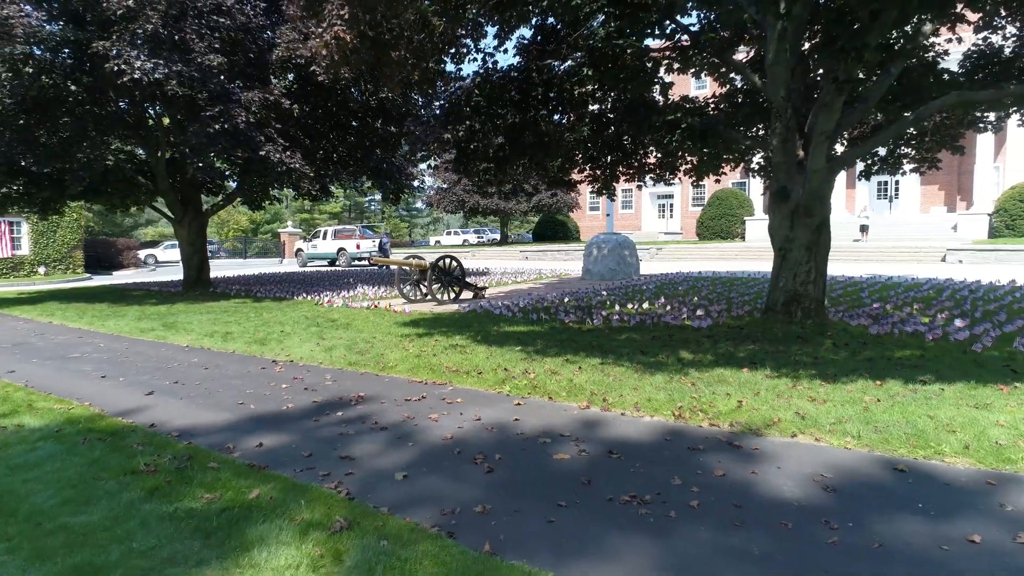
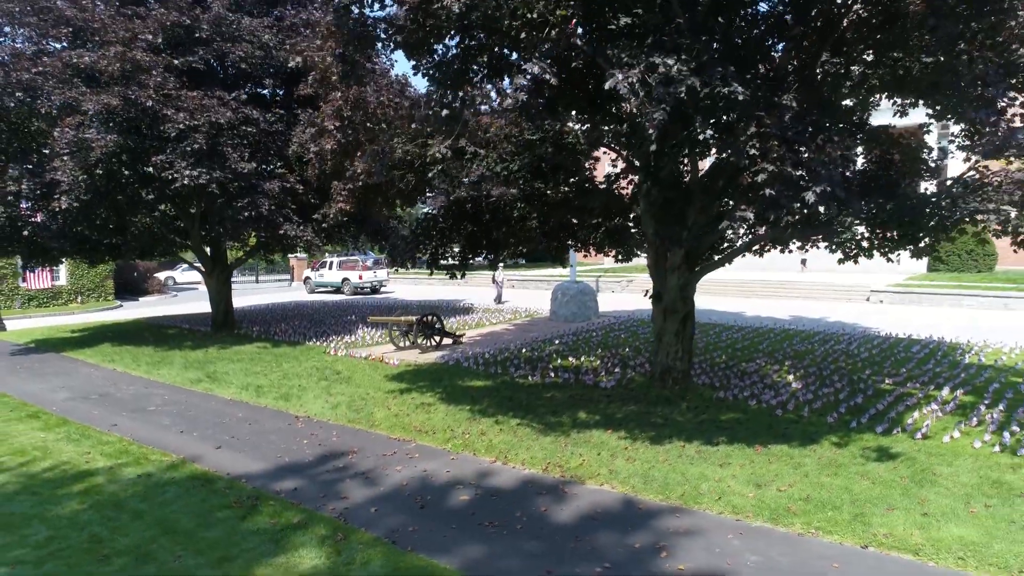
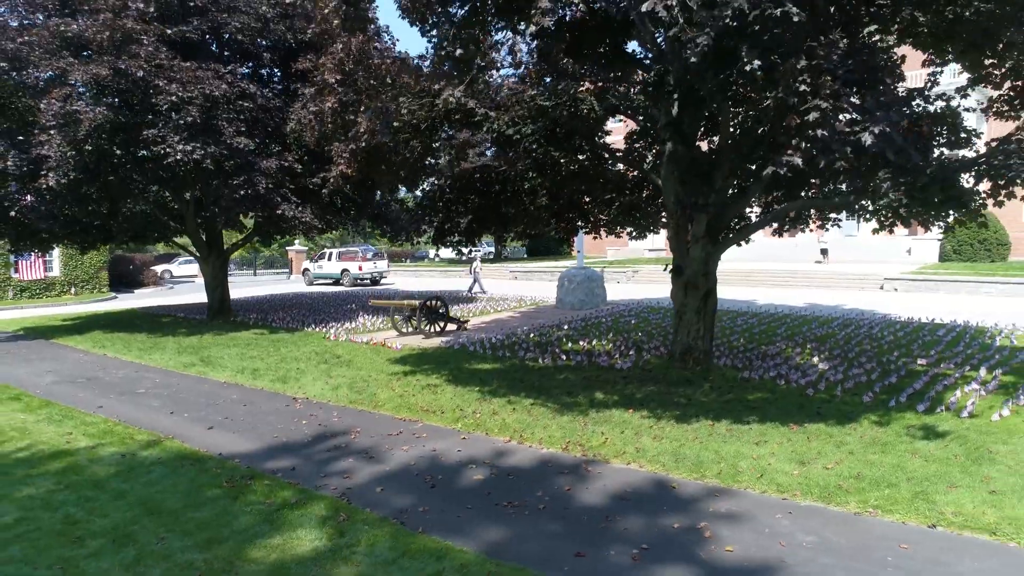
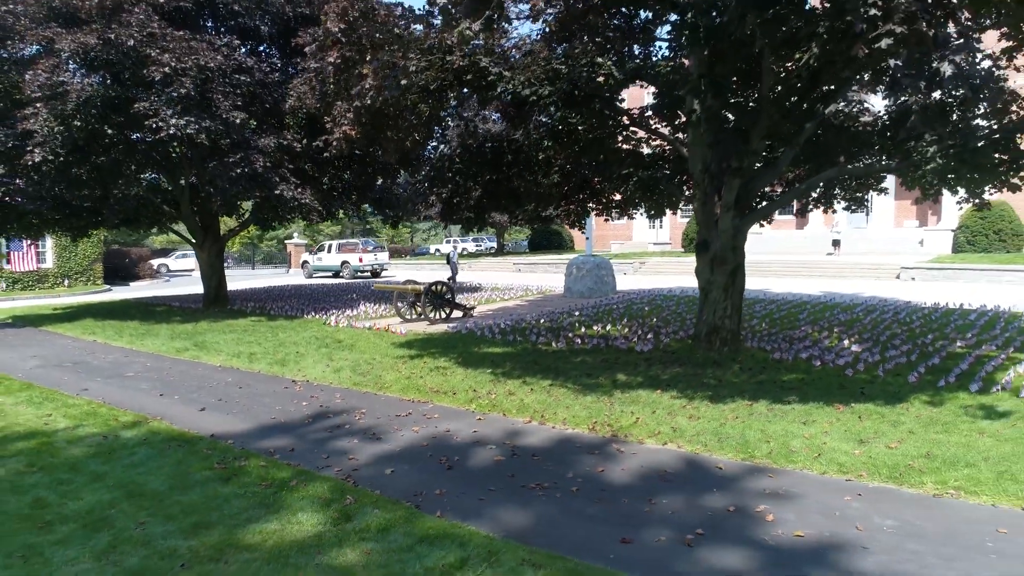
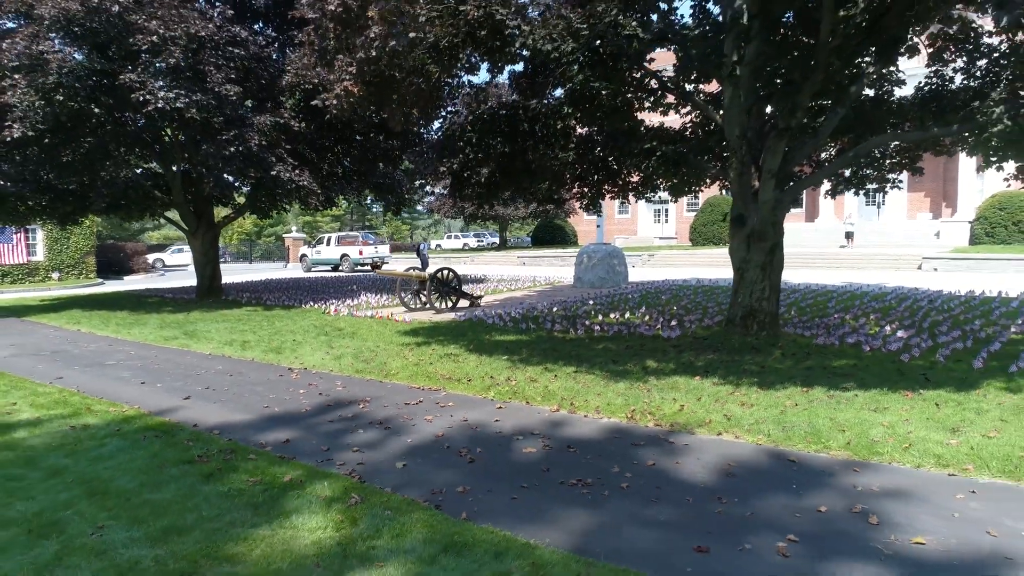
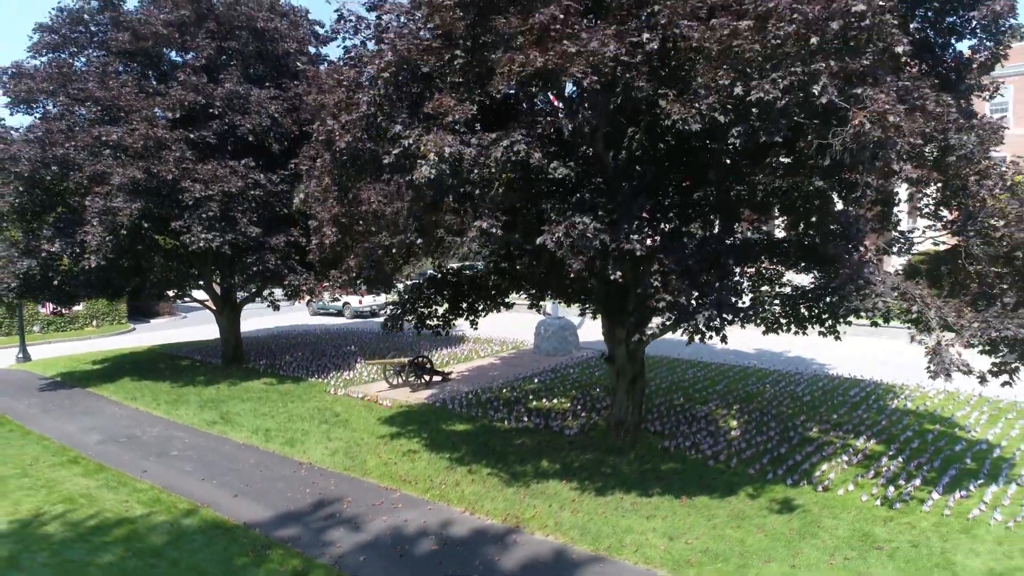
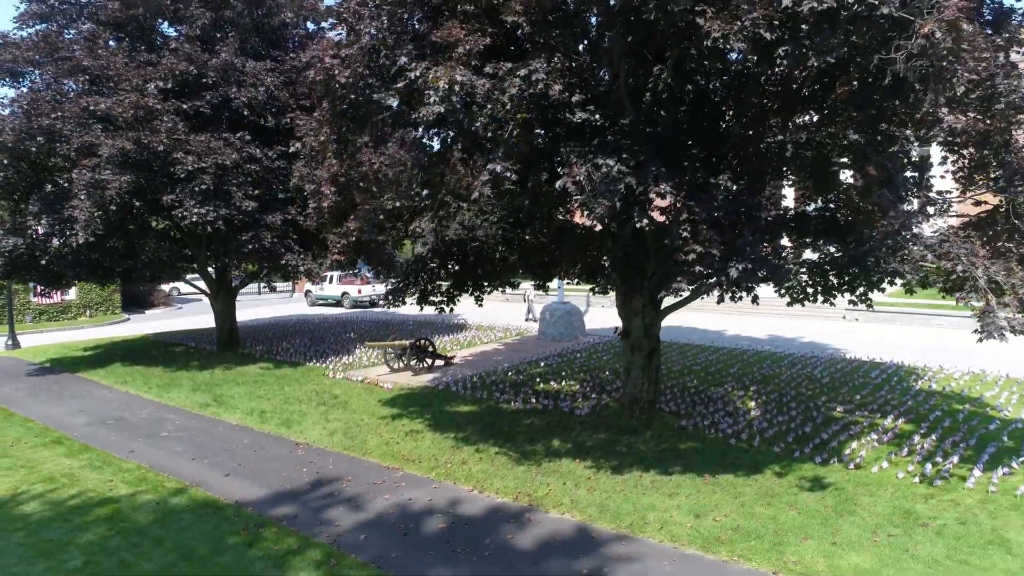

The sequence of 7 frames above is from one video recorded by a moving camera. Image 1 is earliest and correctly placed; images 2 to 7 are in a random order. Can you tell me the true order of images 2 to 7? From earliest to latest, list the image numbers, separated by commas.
5, 4, 3, 2, 7, 6
